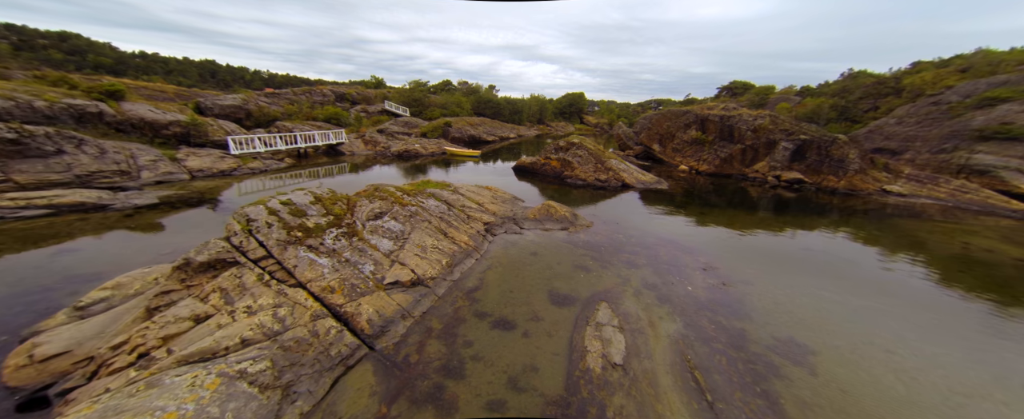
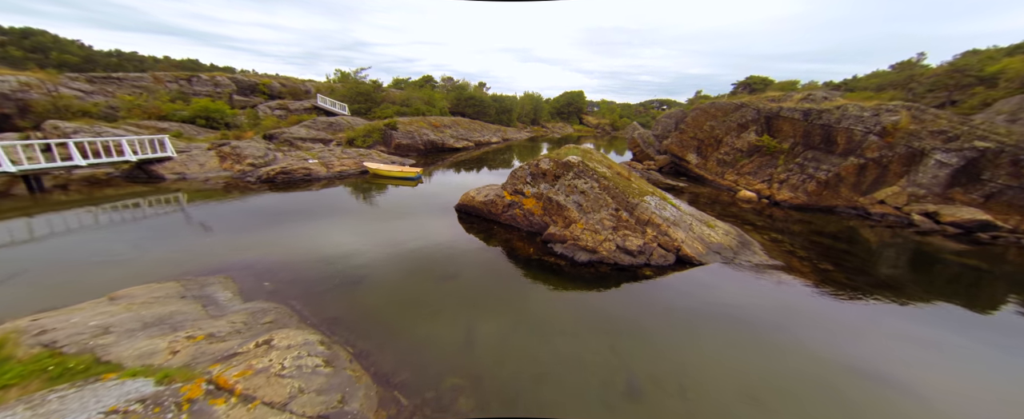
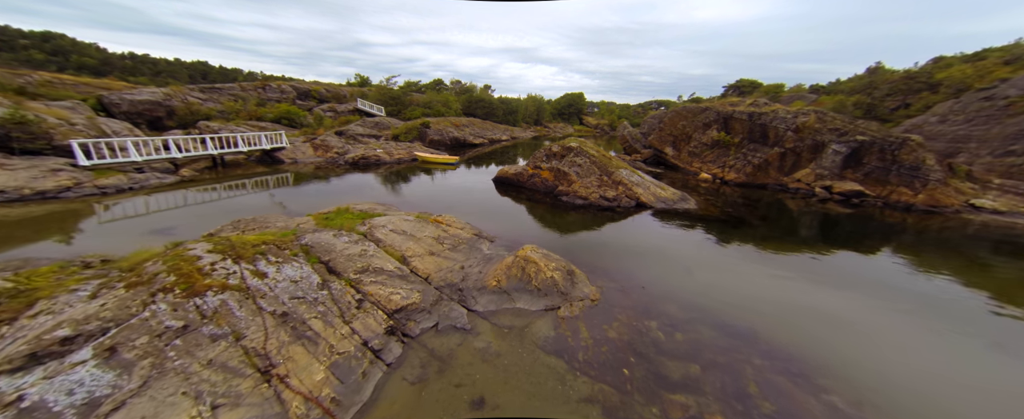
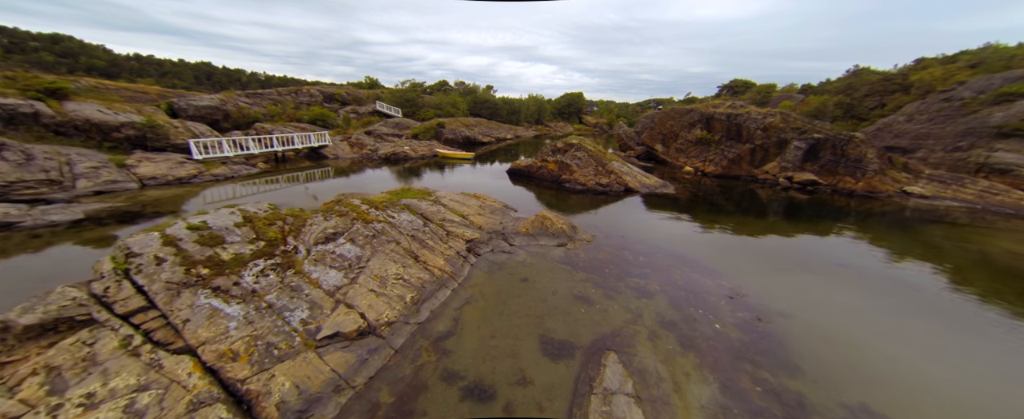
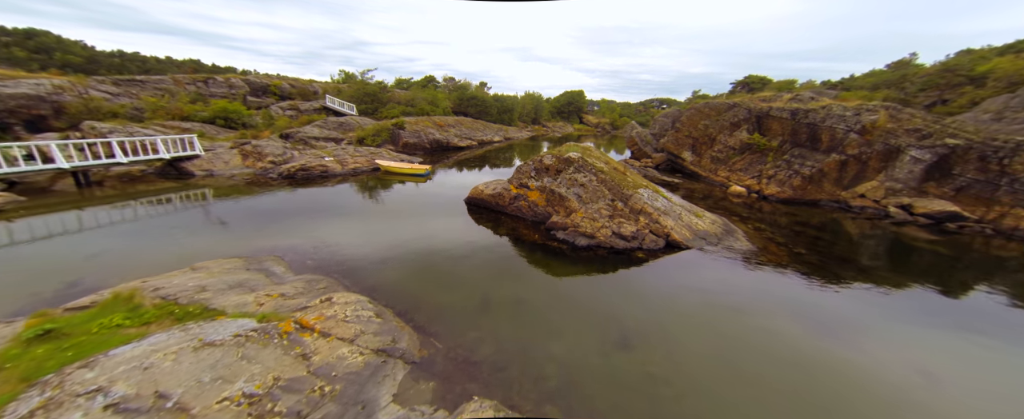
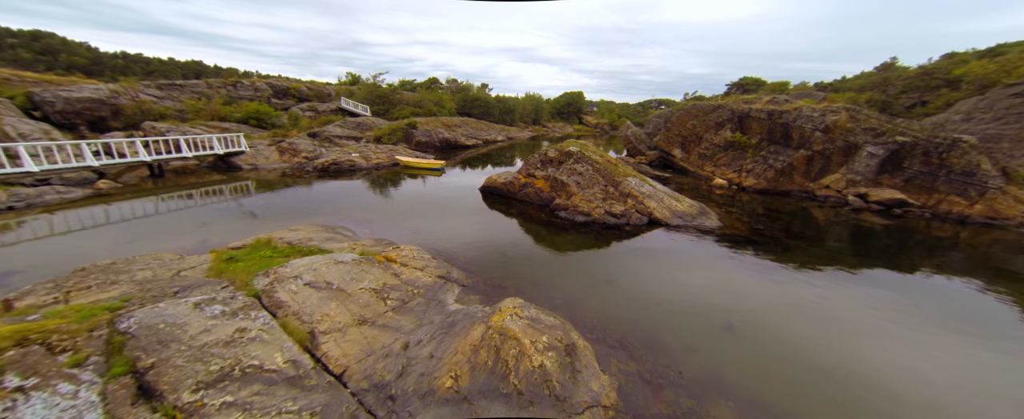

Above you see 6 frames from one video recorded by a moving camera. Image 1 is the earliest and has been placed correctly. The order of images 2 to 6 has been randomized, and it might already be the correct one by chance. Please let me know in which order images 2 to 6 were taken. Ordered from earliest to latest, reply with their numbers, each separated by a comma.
4, 3, 6, 5, 2
